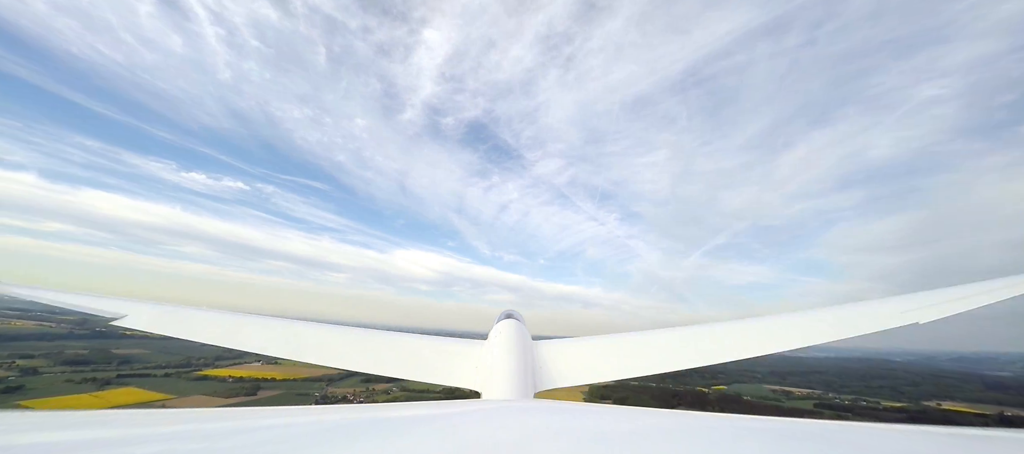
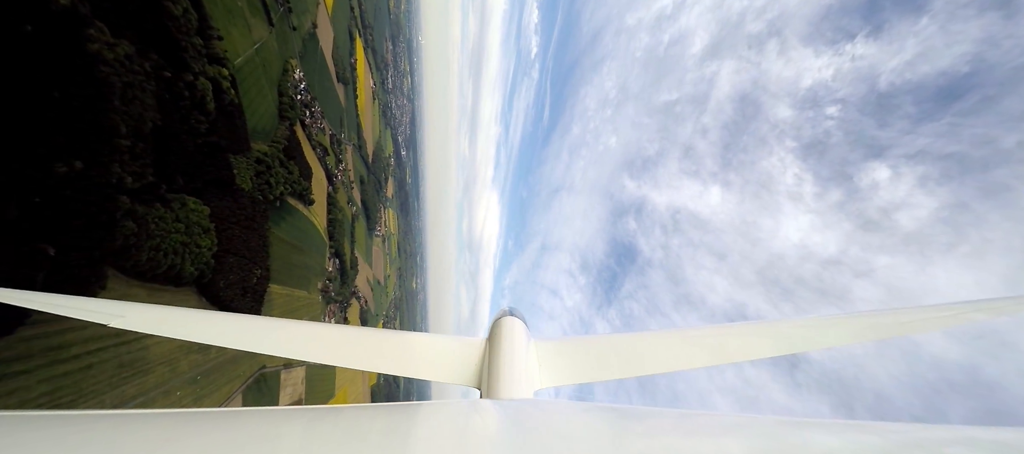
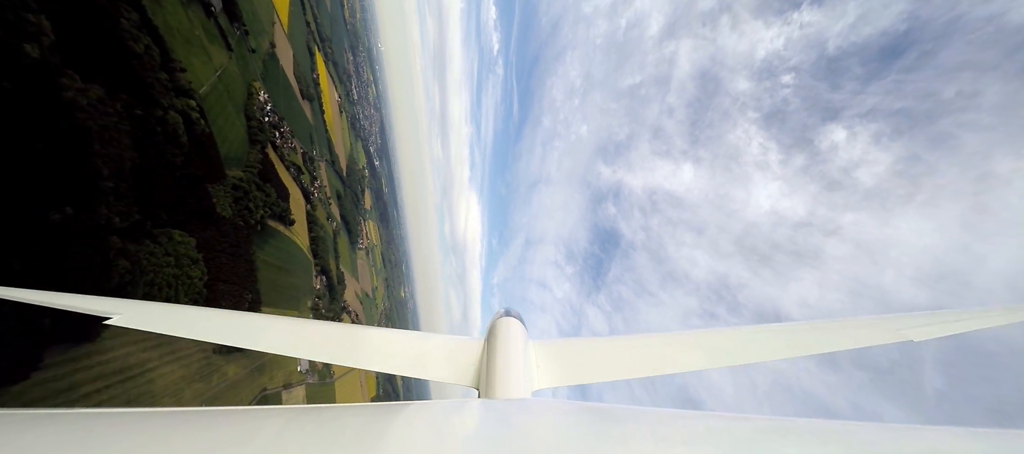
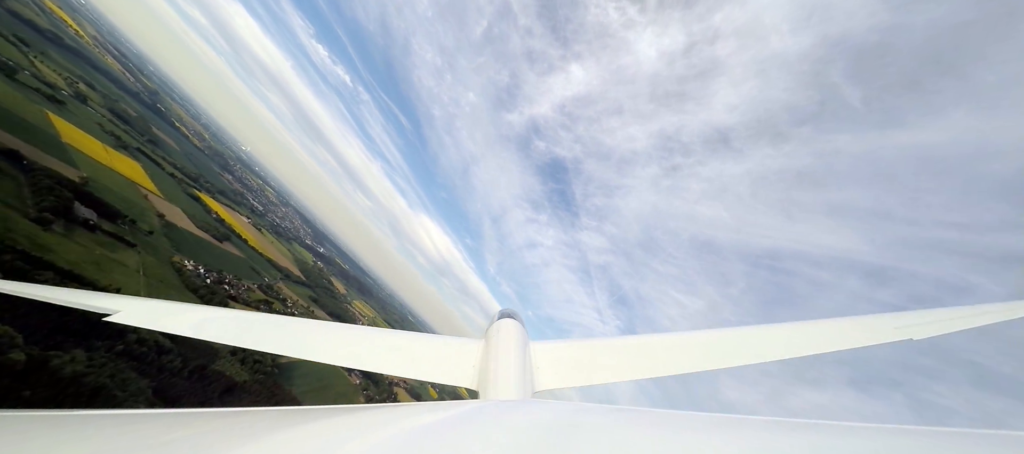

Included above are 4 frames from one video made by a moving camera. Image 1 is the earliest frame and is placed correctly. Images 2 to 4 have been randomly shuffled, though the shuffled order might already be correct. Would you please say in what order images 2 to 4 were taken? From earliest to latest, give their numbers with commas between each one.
4, 3, 2
